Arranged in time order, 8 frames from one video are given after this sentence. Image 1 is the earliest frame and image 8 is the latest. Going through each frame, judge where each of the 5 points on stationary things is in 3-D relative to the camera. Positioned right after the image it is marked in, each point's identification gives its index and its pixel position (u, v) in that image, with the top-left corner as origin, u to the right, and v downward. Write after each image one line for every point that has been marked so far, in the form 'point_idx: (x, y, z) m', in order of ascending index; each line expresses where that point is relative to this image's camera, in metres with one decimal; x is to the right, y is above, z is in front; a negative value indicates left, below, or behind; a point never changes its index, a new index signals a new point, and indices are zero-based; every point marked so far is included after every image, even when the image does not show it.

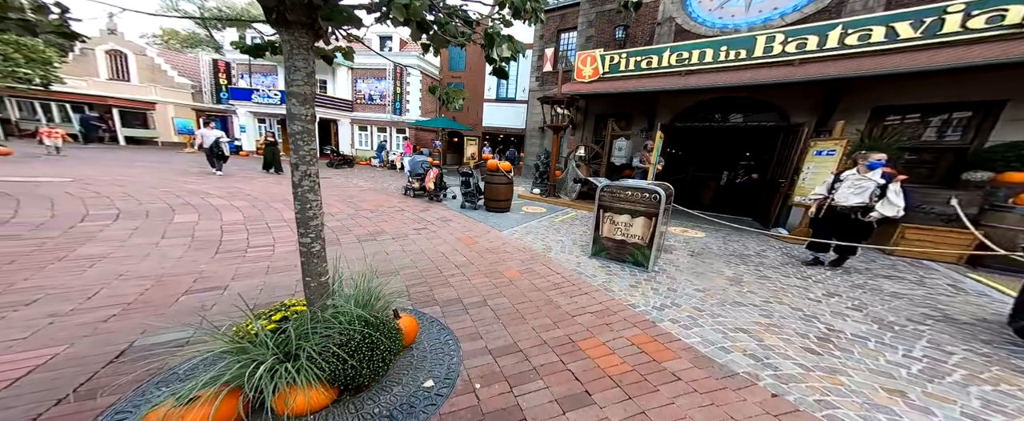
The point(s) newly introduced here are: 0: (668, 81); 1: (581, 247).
0: (+3.6, +3.2, +7.4) m
1: (+1.0, -0.6, +4.6) m
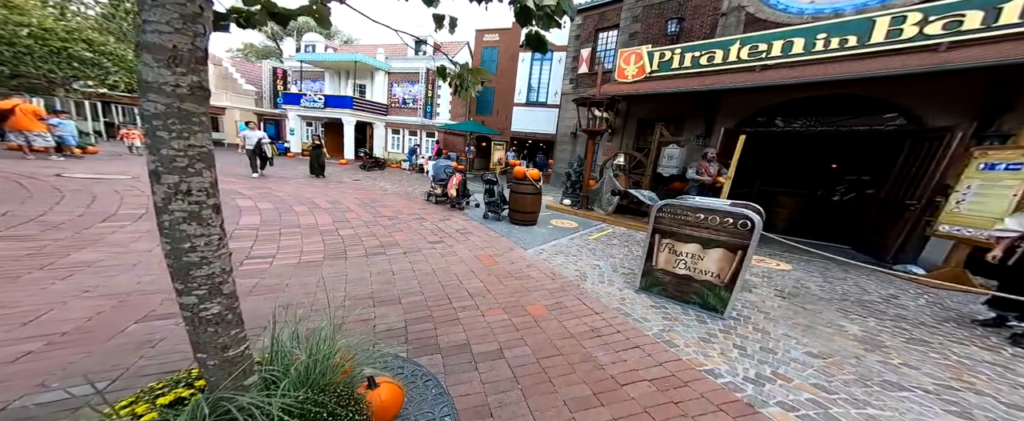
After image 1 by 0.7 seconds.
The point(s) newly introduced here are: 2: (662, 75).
0: (+4.6, +2.8, +6.2) m
1: (+1.4, -0.9, +3.7) m
2: (+3.6, +3.4, +7.3) m
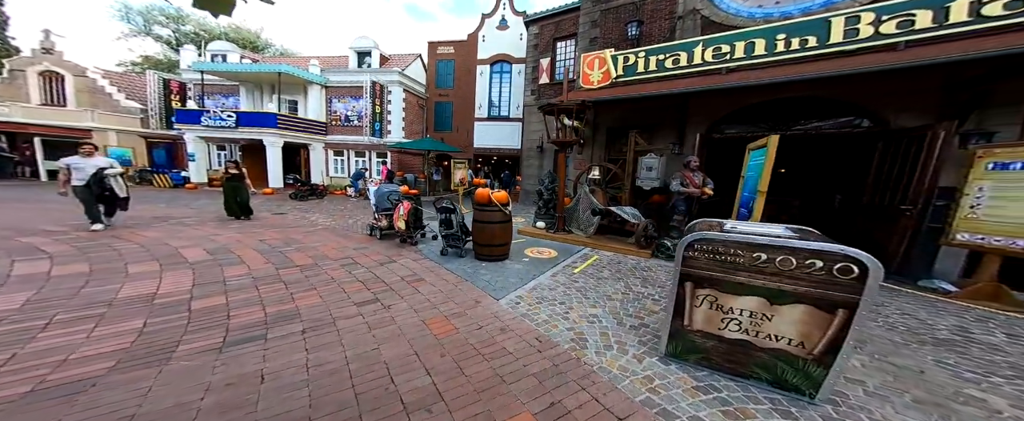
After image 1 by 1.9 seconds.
0: (+3.8, +2.5, +5.7) m
1: (+1.1, -1.1, +2.7) m
2: (+2.7, +3.0, +6.7) m
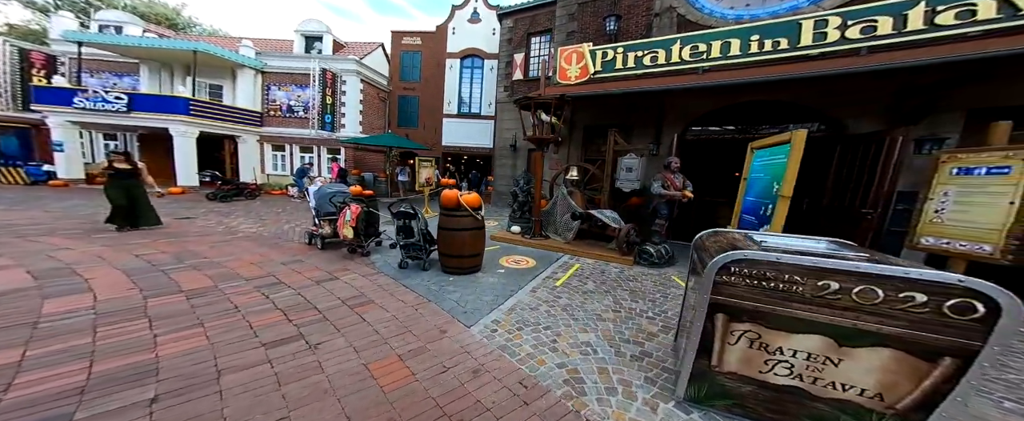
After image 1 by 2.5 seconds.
0: (+3.3, +2.5, +5.5) m
1: (+1.0, -1.2, +2.2) m
2: (+2.1, +2.9, +6.4) m
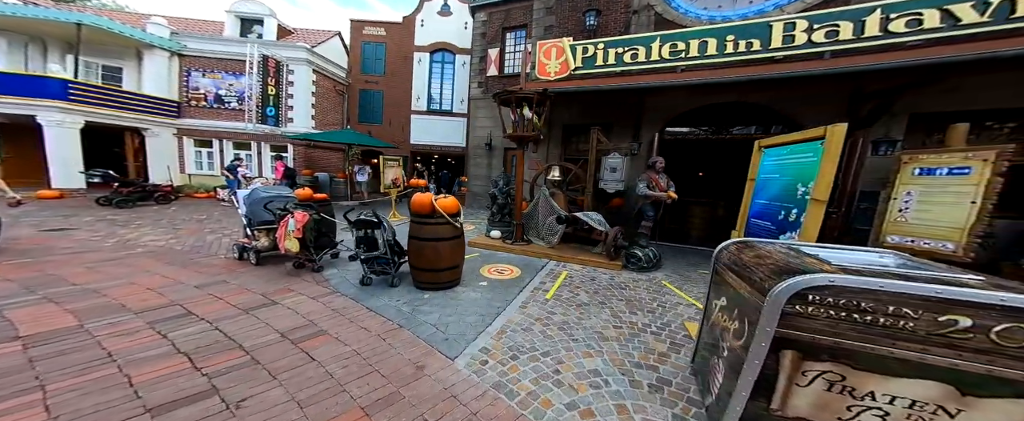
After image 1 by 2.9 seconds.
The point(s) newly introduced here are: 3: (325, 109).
0: (+2.9, +2.4, +5.4) m
1: (+1.0, -1.2, +1.9) m
2: (+1.6, +2.9, +6.1) m
3: (-7.5, +4.1, +11.8) m
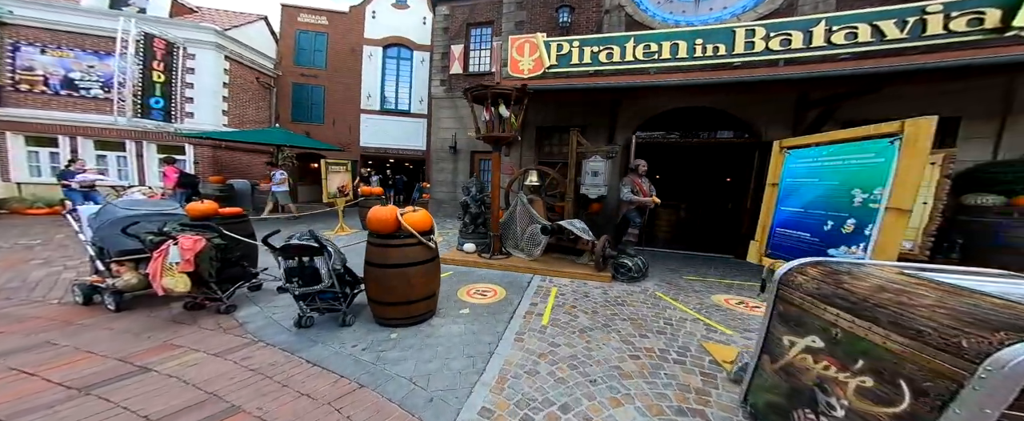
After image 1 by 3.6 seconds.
0: (+2.4, +2.4, +5.3) m
1: (+1.1, -1.3, +1.4) m
2: (+1.0, +2.7, +5.8) m
3: (-8.9, +3.7, +10.1) m
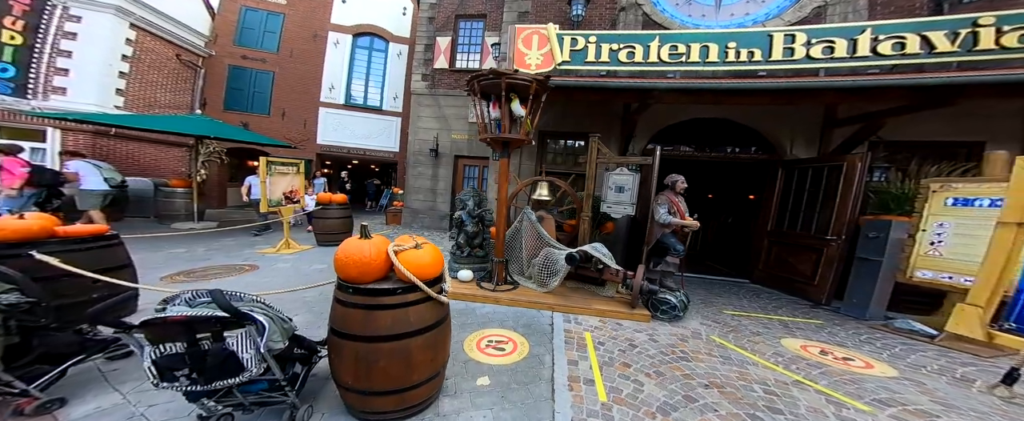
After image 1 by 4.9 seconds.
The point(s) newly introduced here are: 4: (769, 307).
0: (+2.5, +2.0, +4.7) m
1: (+1.7, -1.4, +0.6) m
2: (+1.0, +2.4, +5.1) m
3: (-9.3, +3.4, +8.1) m
4: (+3.8, -1.4, +4.3) m
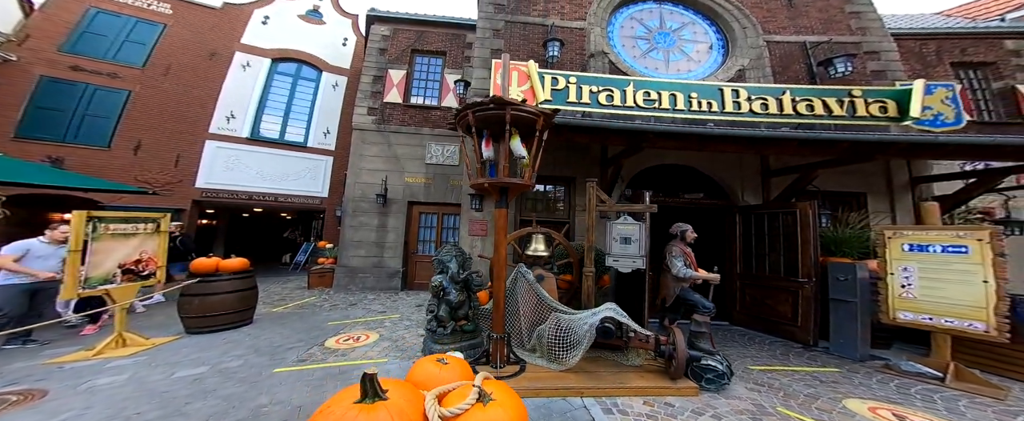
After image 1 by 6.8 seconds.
0: (+2.3, +1.3, +4.7) m
1: (+2.7, -1.5, 0.0) m
2: (+0.7, +1.6, +4.7) m
3: (-10.1, +2.0, +5.2) m
4: (+3.7, -2.0, +4.2) m
